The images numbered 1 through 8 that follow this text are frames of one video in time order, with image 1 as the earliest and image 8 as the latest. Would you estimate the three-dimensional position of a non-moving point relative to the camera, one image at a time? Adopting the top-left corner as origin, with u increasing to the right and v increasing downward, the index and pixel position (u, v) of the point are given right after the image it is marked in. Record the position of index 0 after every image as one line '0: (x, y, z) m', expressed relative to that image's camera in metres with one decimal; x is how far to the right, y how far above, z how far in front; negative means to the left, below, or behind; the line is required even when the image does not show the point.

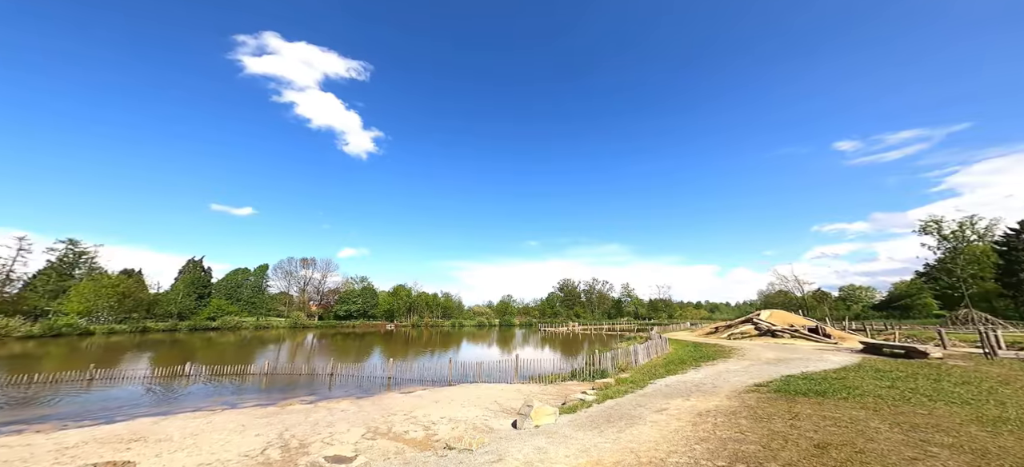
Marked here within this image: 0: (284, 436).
0: (-3.6, -3.4, +6.4) m
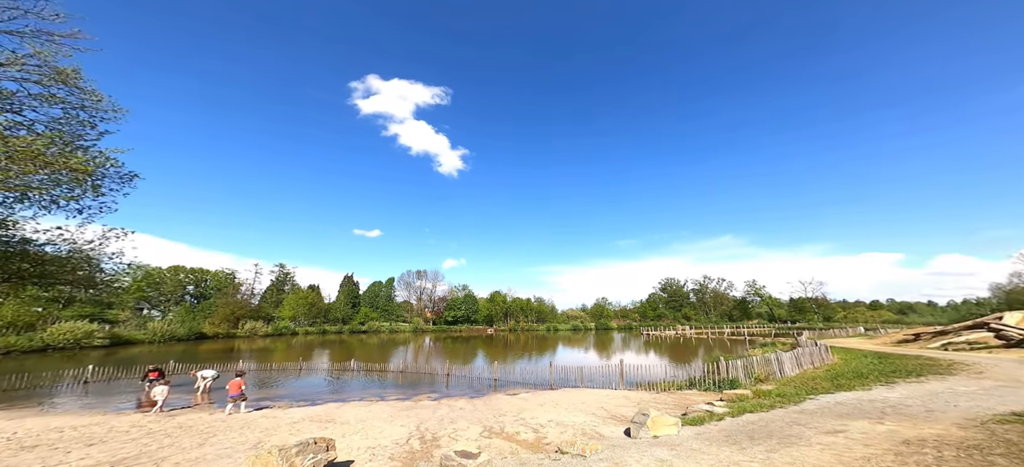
0: (-1.7, -3.7, +7.0) m
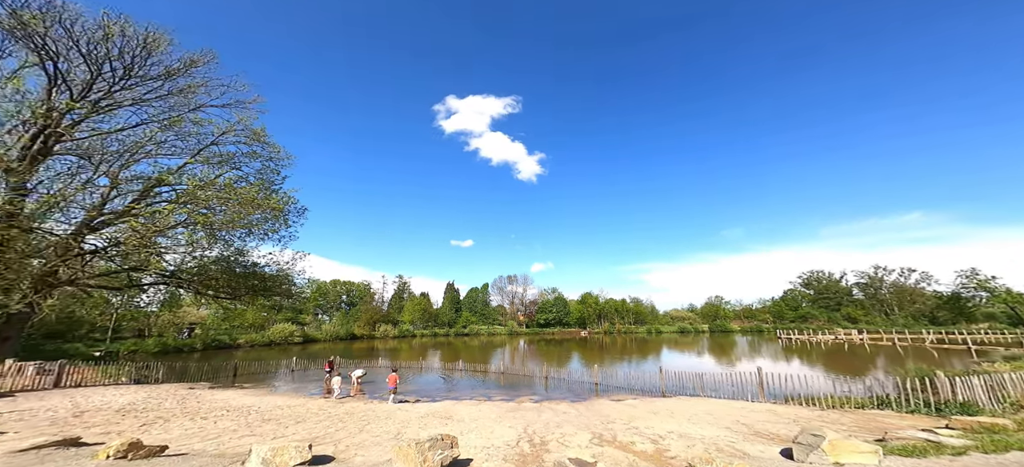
0: (+0.3, -3.8, +7.1) m
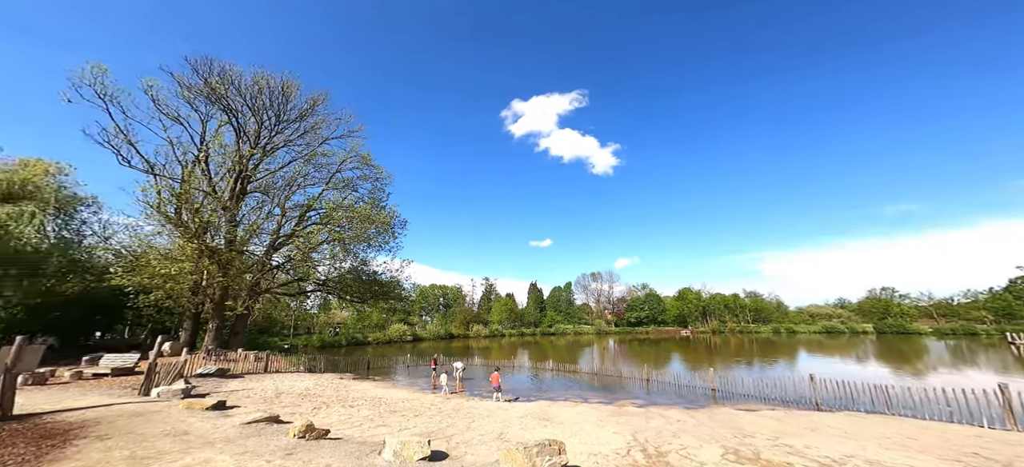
0: (+2.2, -3.7, +6.6) m
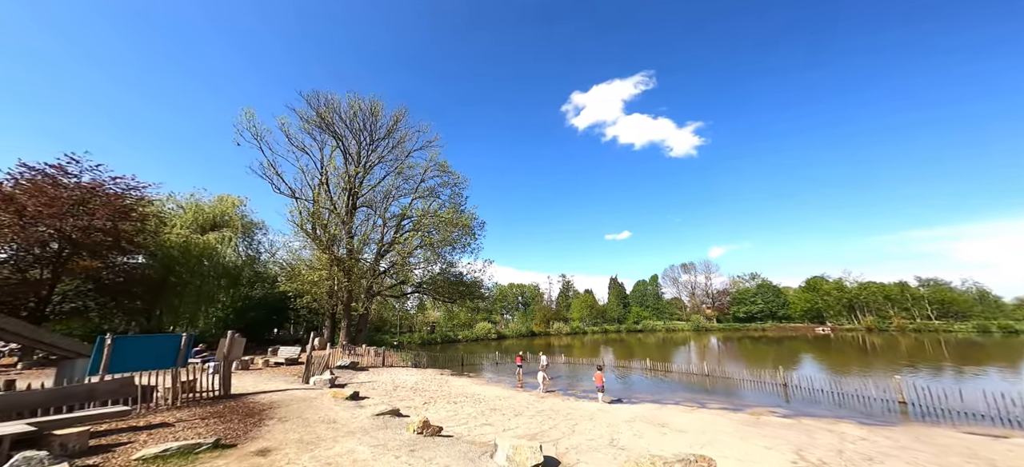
0: (+4.4, -3.4, +5.5) m
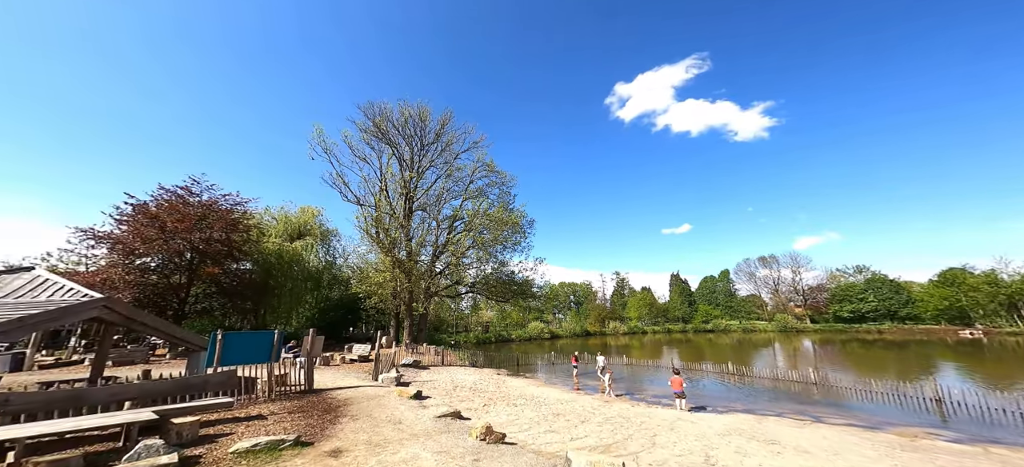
0: (+5.5, -2.9, +3.7) m
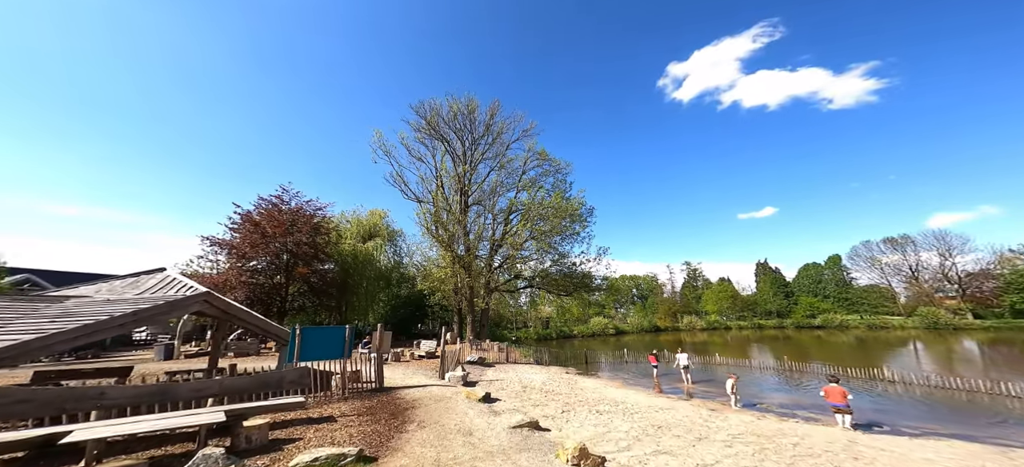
0: (+6.7, -2.2, +0.5) m
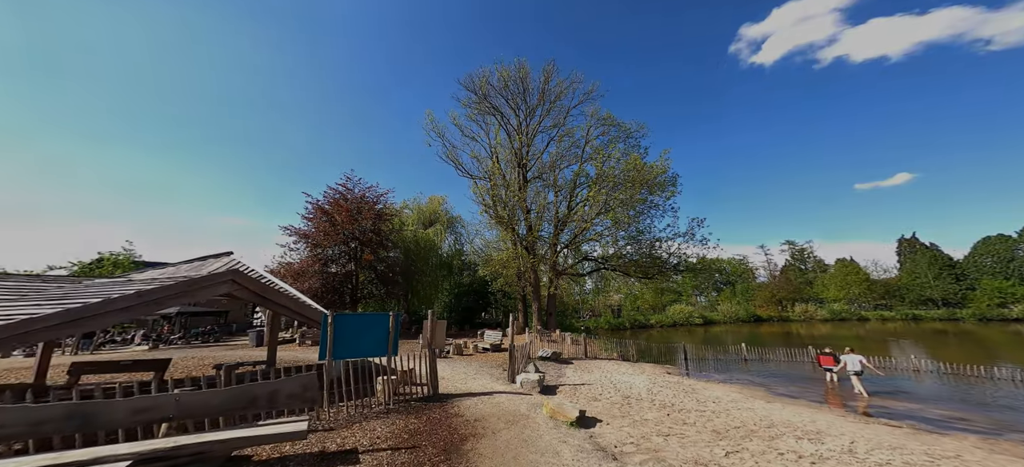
0: (+7.2, -0.4, -7.6) m
